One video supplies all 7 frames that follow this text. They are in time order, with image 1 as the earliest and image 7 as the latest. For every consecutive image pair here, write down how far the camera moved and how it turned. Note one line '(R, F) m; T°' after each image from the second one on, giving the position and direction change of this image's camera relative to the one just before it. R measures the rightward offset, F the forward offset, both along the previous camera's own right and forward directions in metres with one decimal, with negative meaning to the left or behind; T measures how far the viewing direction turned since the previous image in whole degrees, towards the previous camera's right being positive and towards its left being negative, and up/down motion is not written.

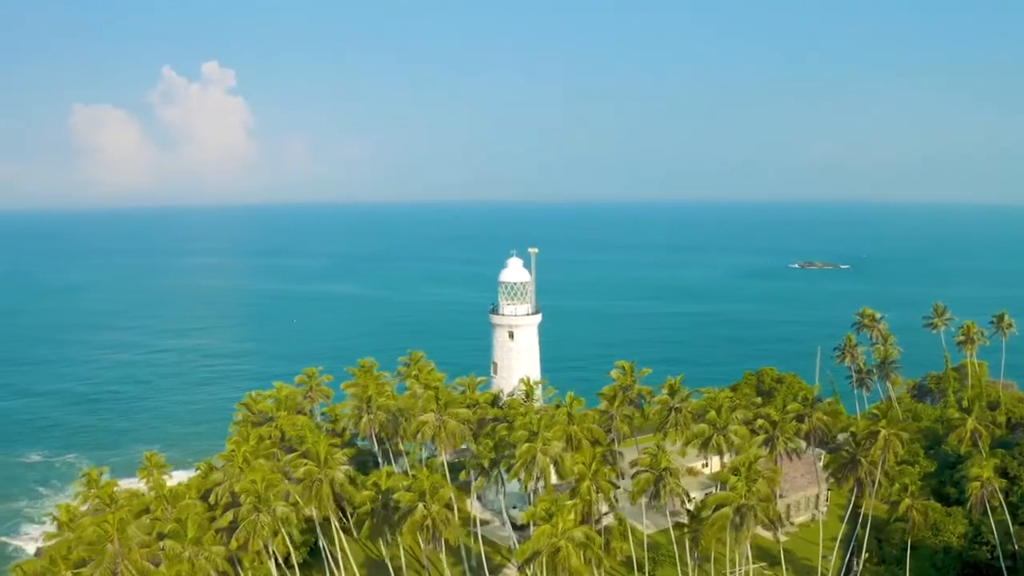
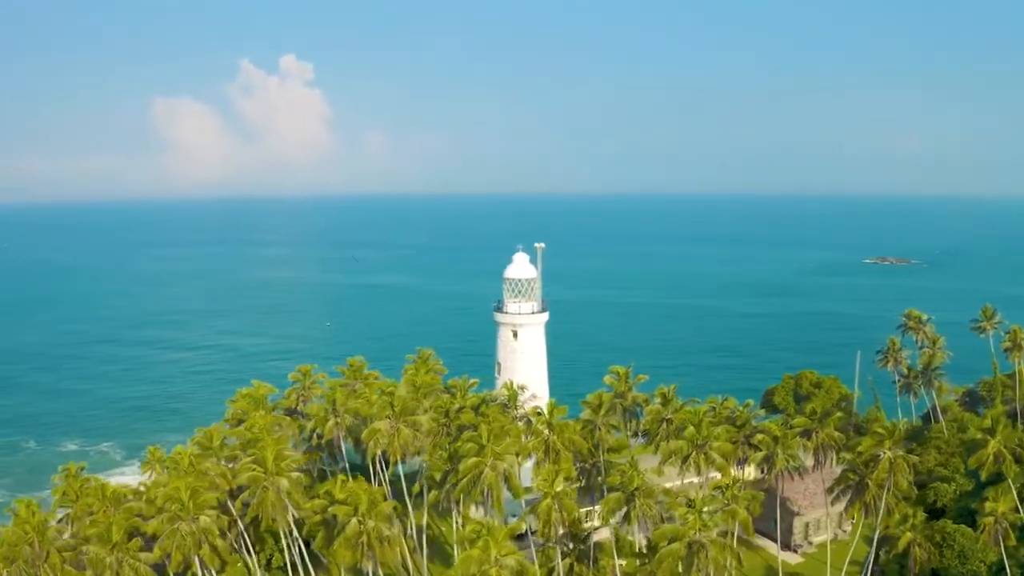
(+3.7, +2.8) m; -4°
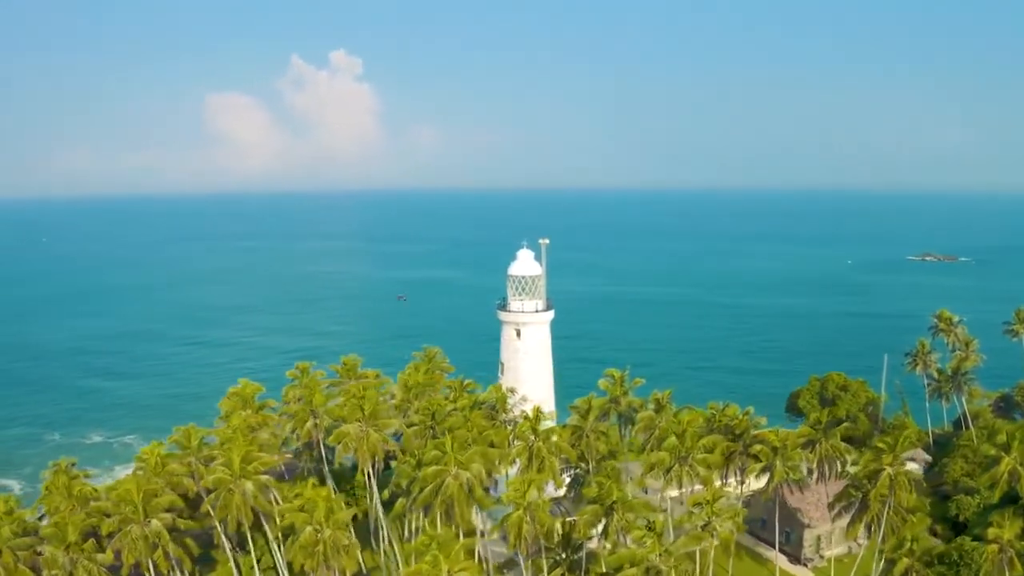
(+2.3, +1.6) m; -3°
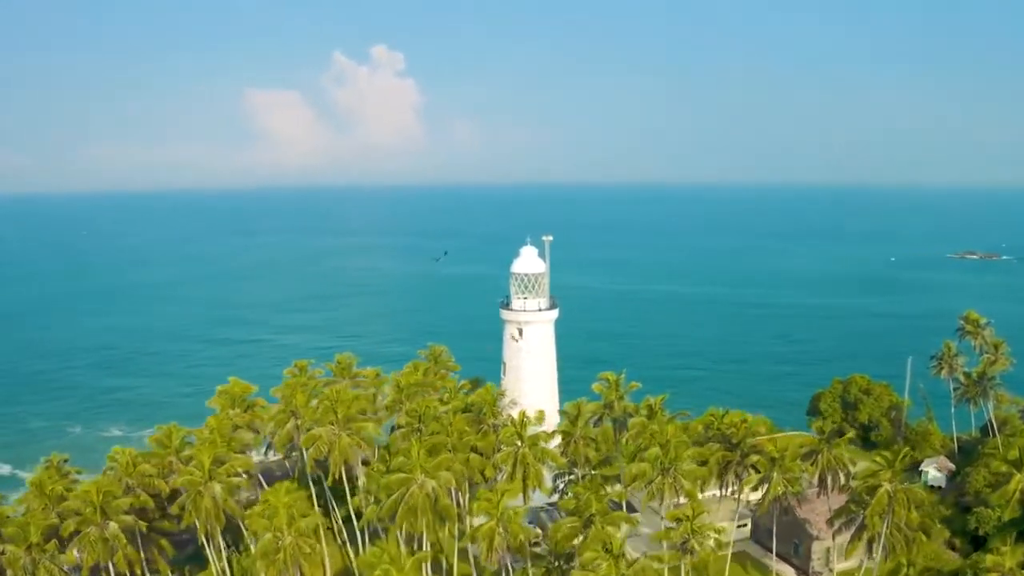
(+1.9, +1.4) m; -2°
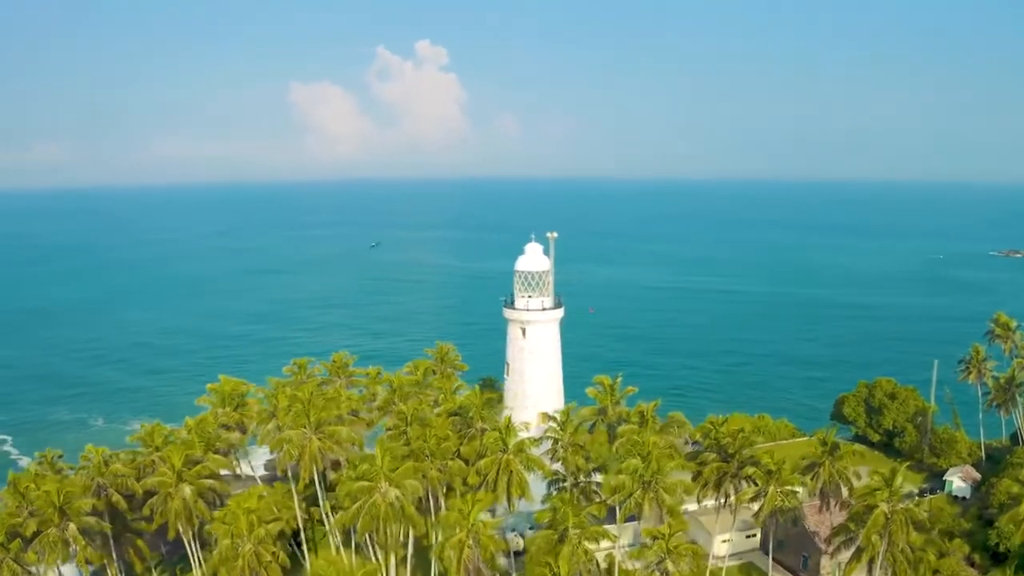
(+1.8, +1.3) m; -2°
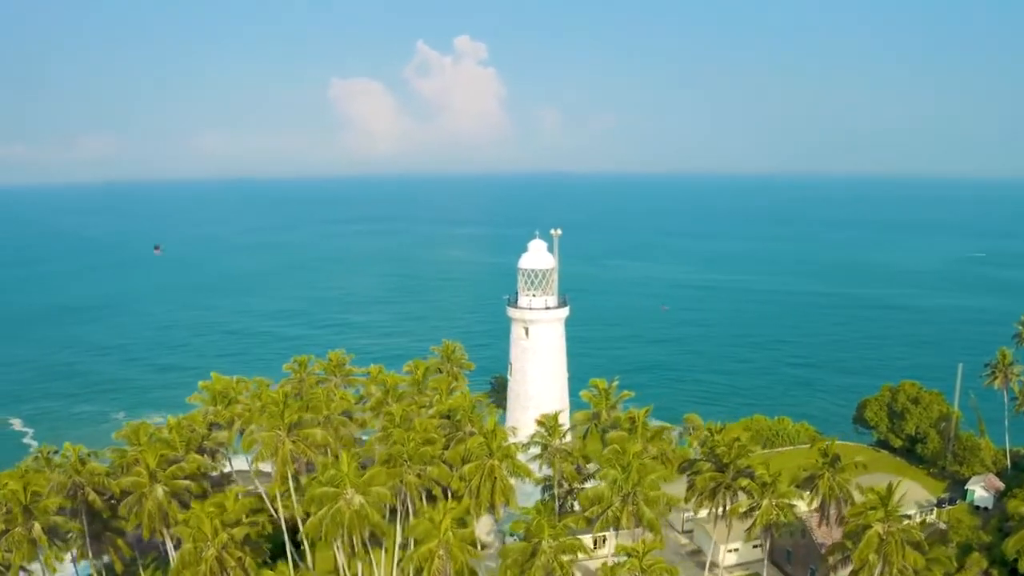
(+1.6, +1.1) m; -2°
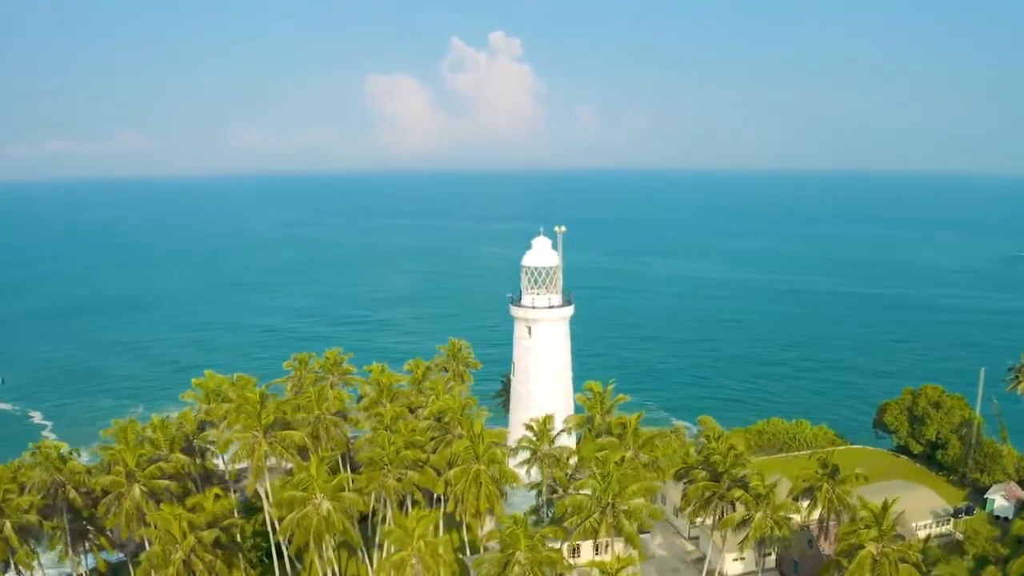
(+1.4, +0.9) m; -2°
